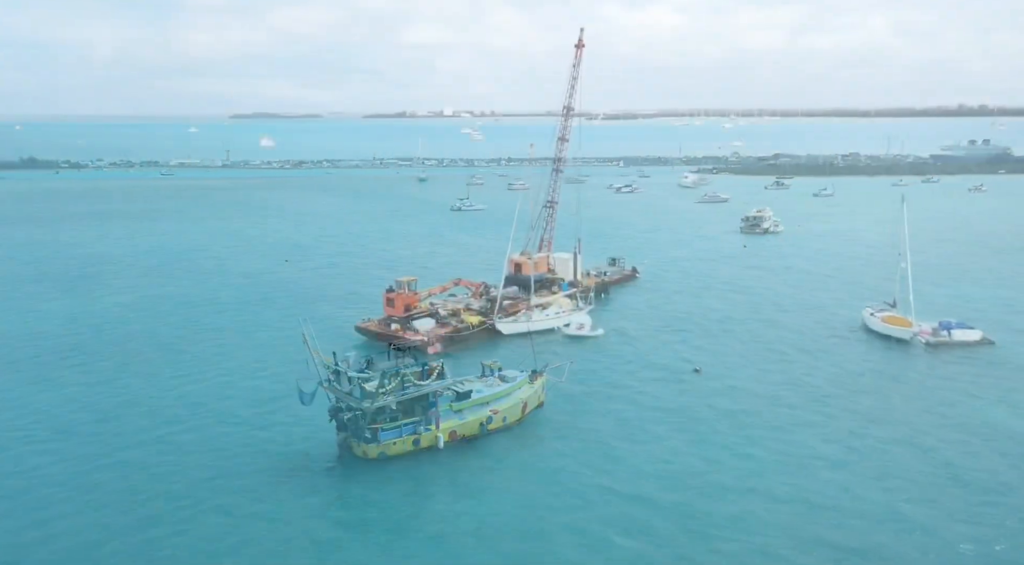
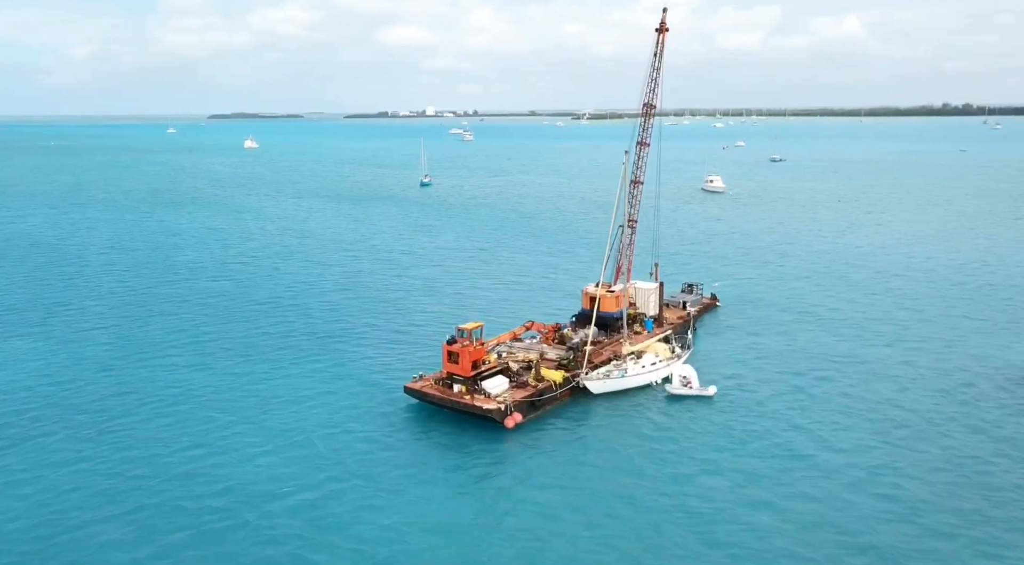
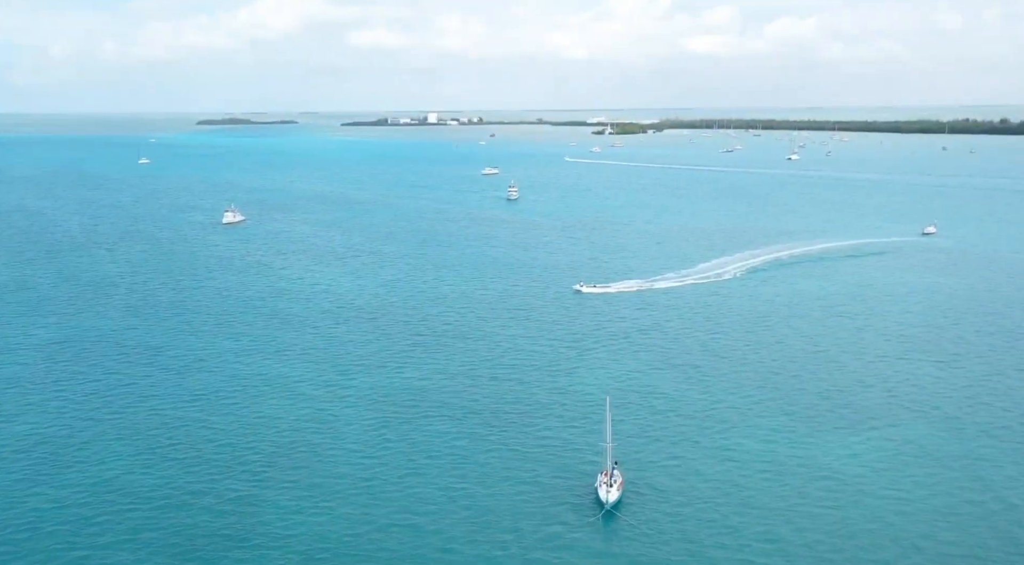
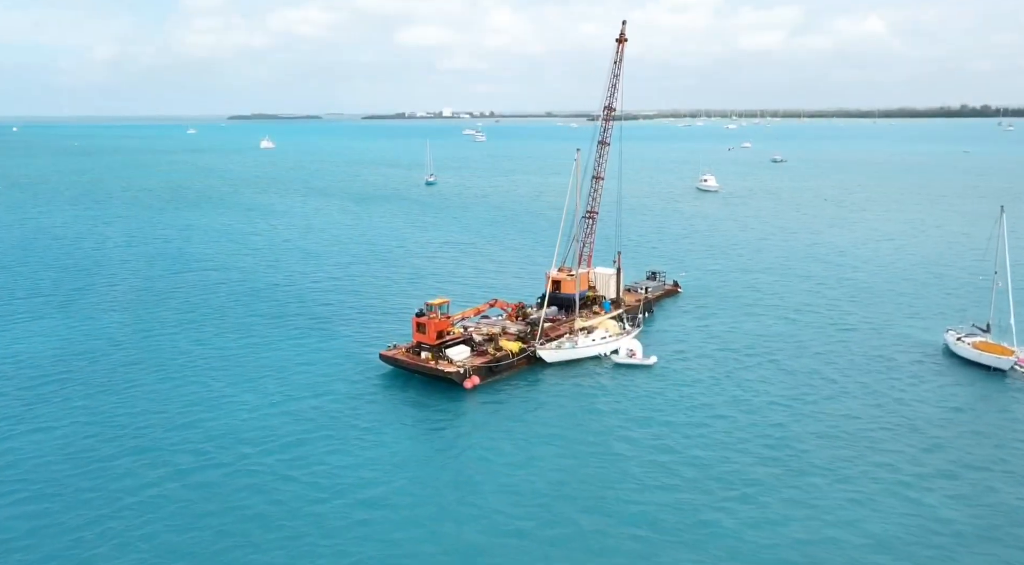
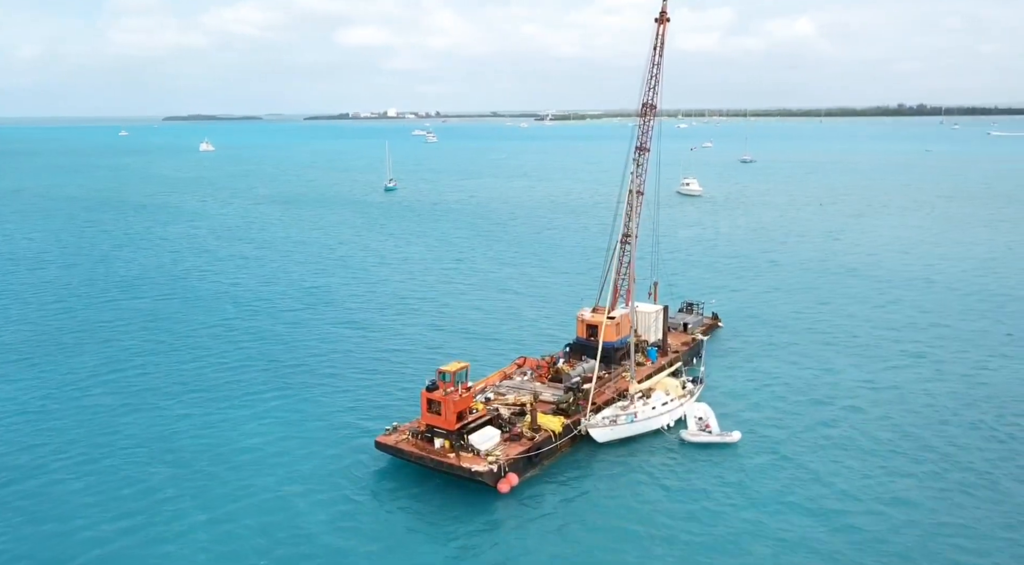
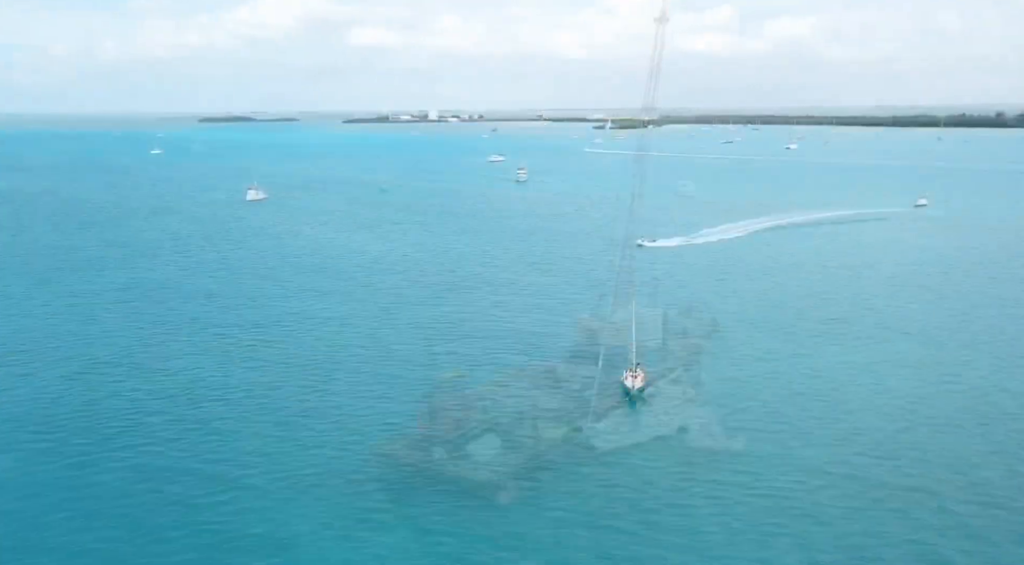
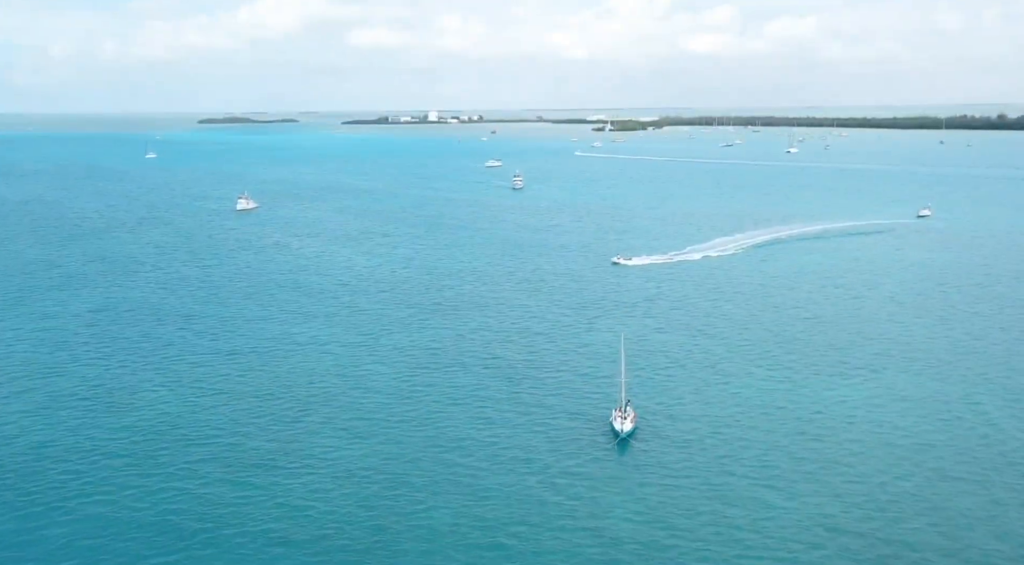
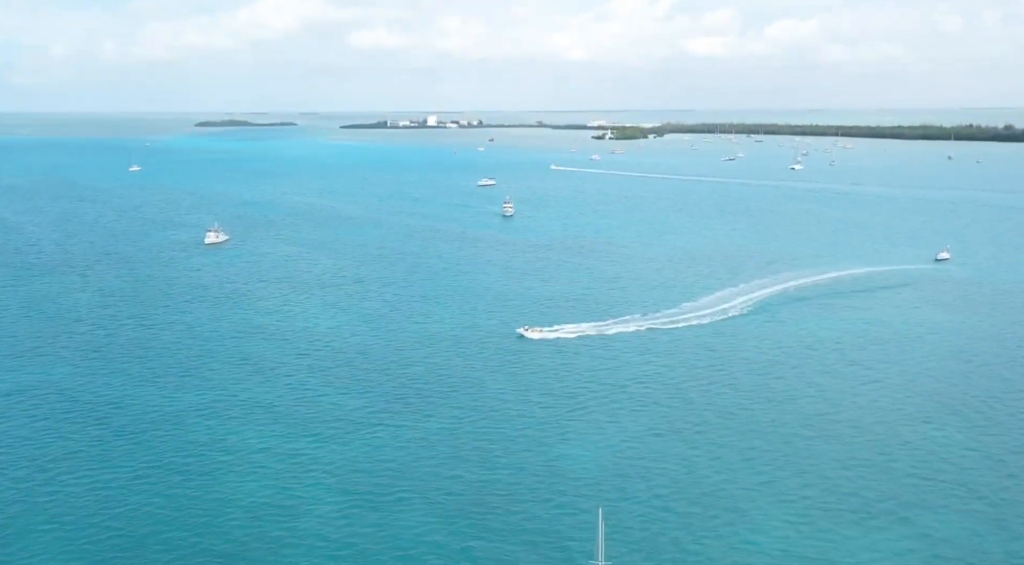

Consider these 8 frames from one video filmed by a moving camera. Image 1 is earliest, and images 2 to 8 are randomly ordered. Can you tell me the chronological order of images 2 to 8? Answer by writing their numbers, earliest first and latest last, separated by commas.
4, 2, 5, 6, 7, 3, 8
